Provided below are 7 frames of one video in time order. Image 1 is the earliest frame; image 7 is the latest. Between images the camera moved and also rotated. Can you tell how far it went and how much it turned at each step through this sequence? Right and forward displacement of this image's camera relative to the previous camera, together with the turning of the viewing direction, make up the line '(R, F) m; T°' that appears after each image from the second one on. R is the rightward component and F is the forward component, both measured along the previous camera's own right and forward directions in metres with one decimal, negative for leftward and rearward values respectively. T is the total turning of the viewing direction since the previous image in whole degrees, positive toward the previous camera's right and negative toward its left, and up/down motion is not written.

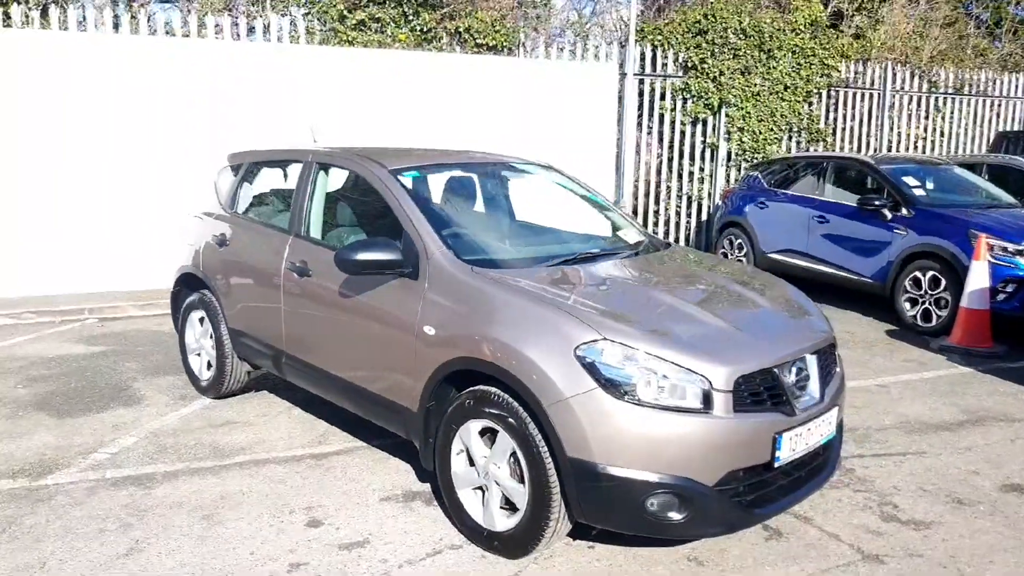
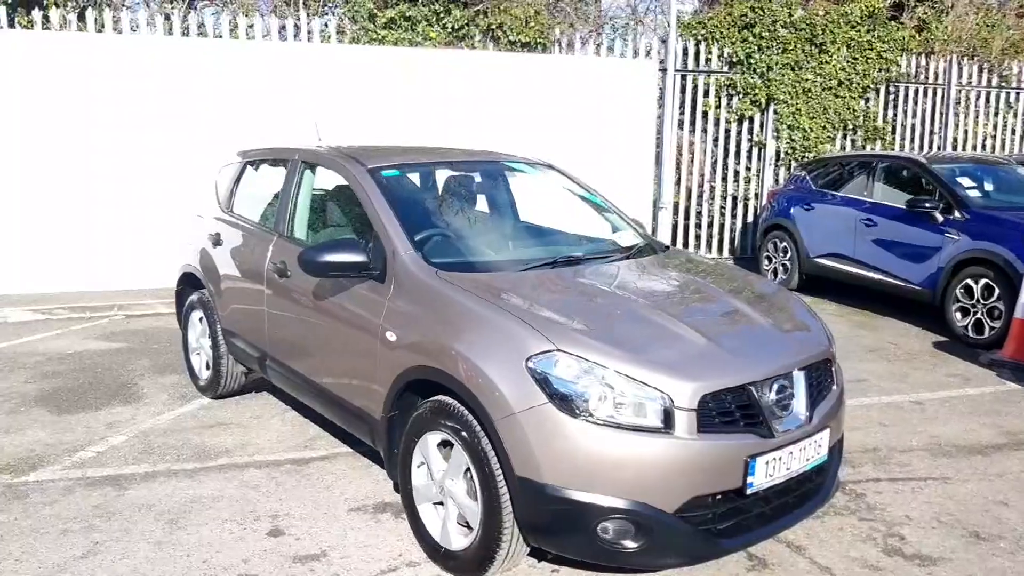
(+0.5, +0.2) m; -5°
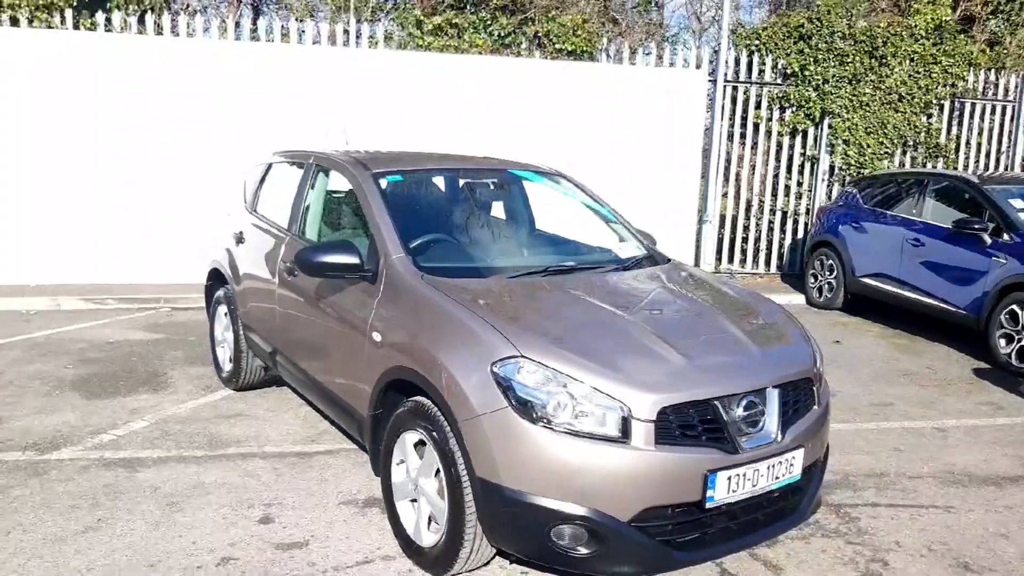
(+0.4, -0.1) m; -5°
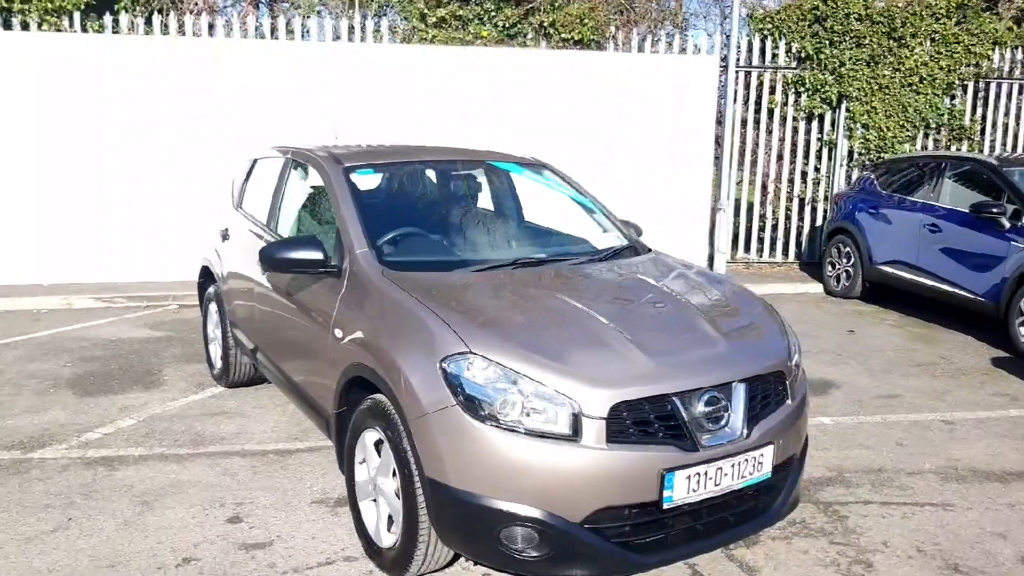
(+0.3, +0.1) m; -3°
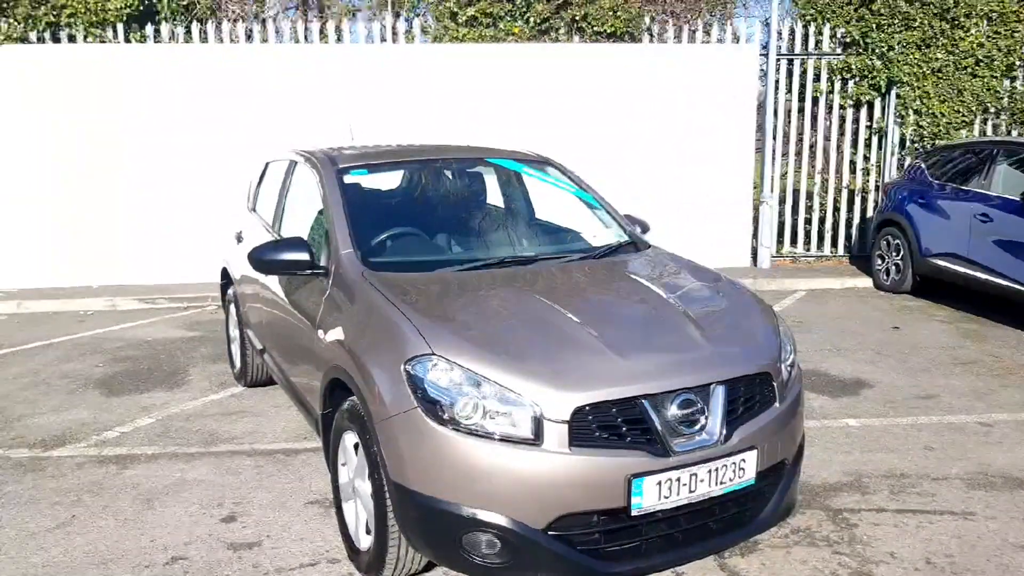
(+0.4, +0.1) m; -5°
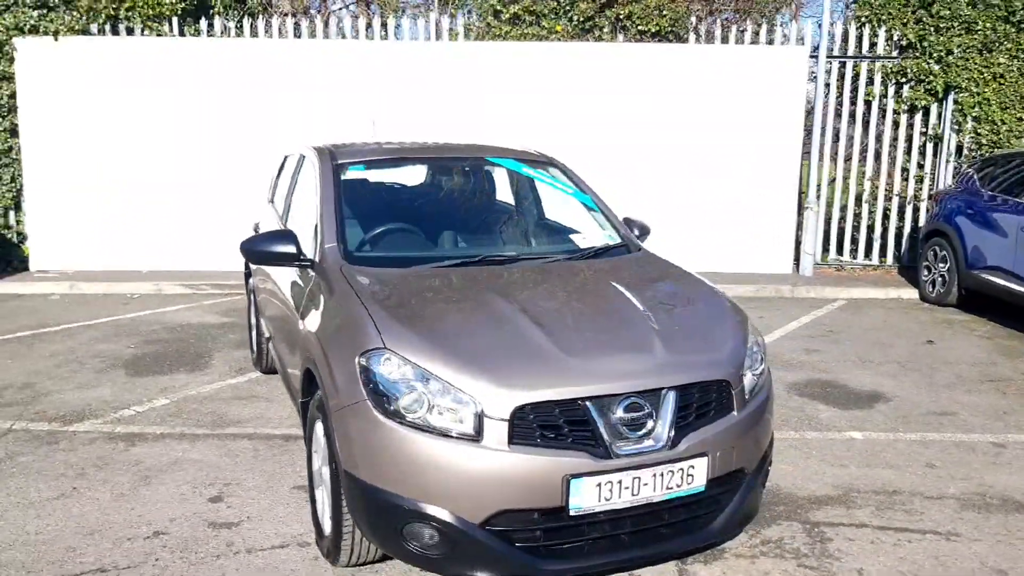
(+0.4, 0.0) m; -5°
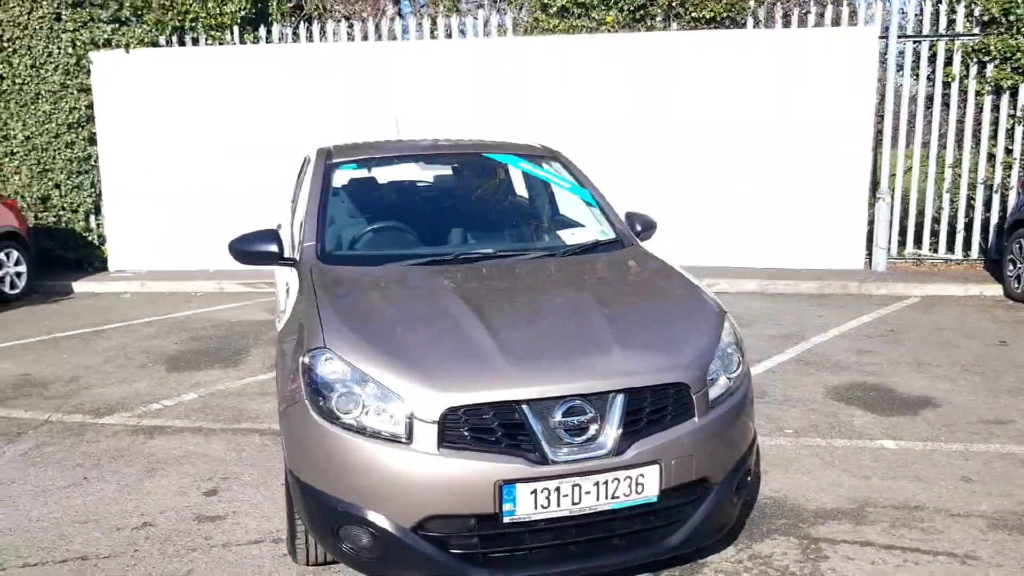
(+0.6, +0.2) m; -7°
